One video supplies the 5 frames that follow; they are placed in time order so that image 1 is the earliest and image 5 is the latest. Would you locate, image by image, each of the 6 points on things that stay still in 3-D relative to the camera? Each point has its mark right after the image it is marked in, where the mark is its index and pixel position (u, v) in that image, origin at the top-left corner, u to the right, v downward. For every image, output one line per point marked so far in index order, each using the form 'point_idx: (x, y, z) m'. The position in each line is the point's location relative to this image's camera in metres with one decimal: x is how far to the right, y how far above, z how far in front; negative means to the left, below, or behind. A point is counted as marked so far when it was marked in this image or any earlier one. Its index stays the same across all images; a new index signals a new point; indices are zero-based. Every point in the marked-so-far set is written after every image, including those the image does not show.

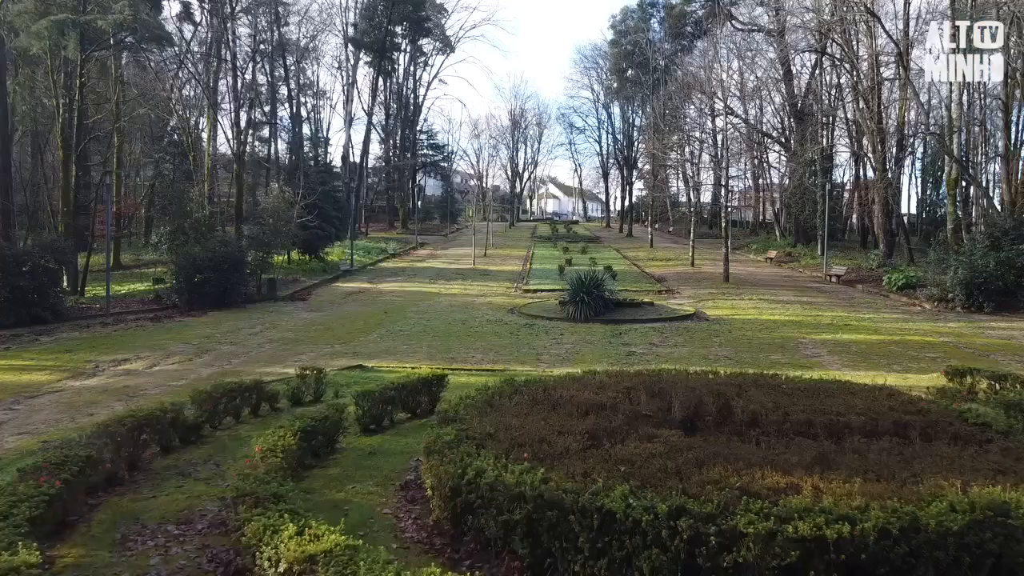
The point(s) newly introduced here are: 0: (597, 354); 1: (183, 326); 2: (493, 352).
0: (+1.0, -0.8, +11.5) m
1: (-4.9, -0.6, +14.1) m
2: (-0.2, -0.8, +11.6) m
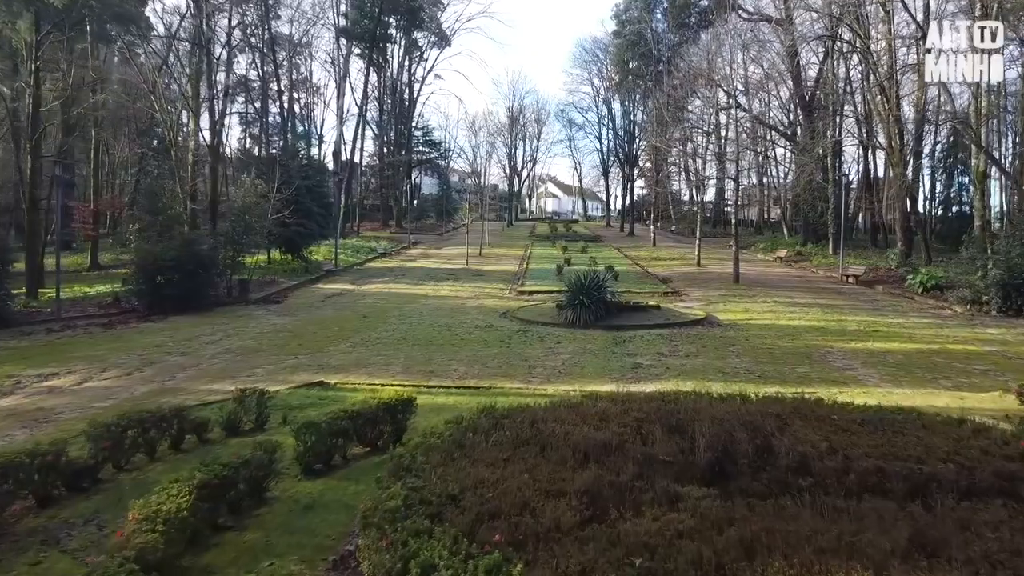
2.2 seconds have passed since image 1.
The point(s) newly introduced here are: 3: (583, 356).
0: (+0.9, -0.8, +10.0) m
1: (-5.0, -0.6, +12.6) m
2: (-0.4, -0.8, +10.2) m
3: (+0.8, -0.8, +10.7) m
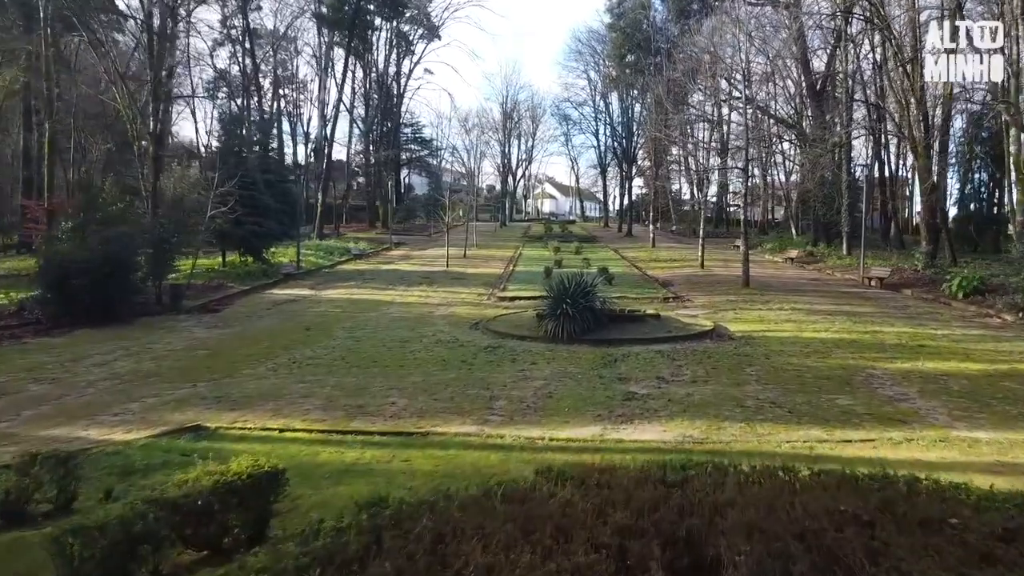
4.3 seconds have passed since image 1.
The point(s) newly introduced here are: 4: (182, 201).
0: (+0.6, -0.9, +7.7) m
1: (-5.4, -0.7, +10.3) m
2: (-0.7, -0.9, +7.9) m
3: (+0.4, -0.9, +8.4) m
4: (-5.1, +1.4, +14.6) m
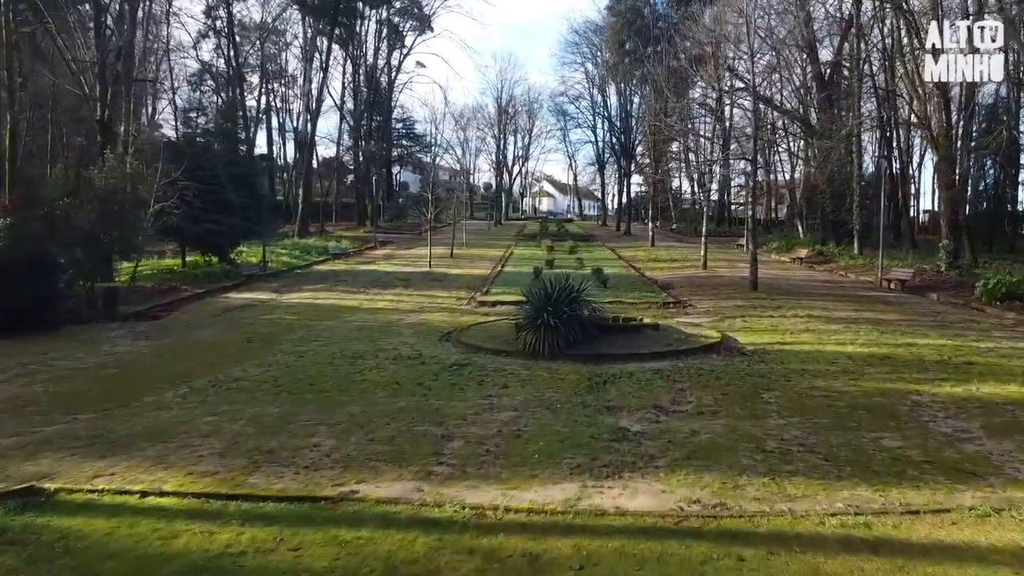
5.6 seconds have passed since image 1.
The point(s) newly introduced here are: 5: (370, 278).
0: (+0.3, -1.0, +6.0) m
1: (-5.7, -0.7, +8.6) m
2: (-1.0, -1.0, +6.2) m
3: (+0.2, -0.9, +6.7) m
4: (-5.4, +1.3, +13.0) m
5: (-2.9, +0.2, +19.3) m
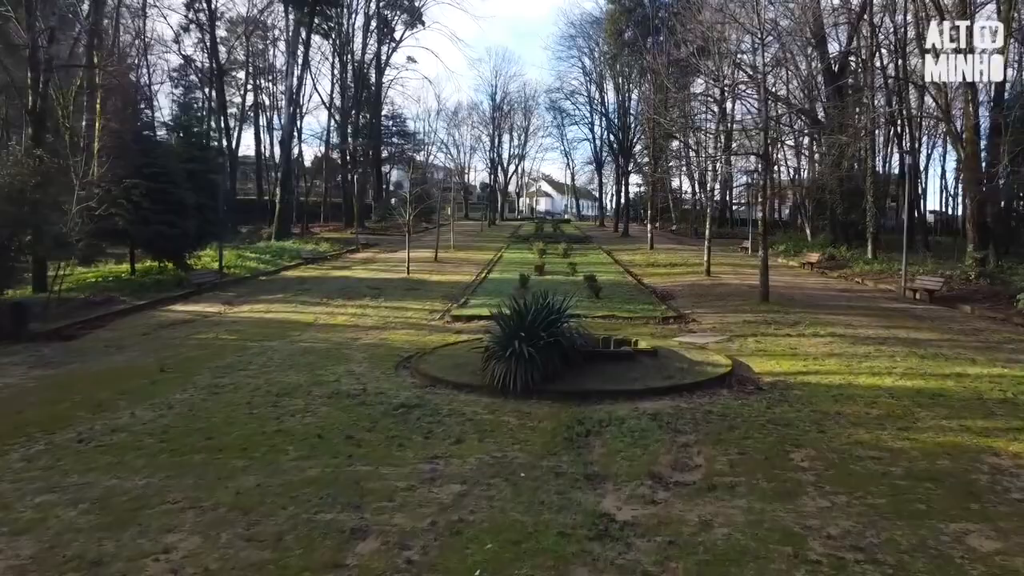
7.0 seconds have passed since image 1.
0: (0.0, -1.1, +4.3) m
1: (-6.0, -0.9, +6.9) m
2: (-1.3, -1.1, +4.4) m
3: (-0.1, -1.1, +5.0) m
4: (-5.7, +1.1, +11.2) m
5: (-3.2, 0.0, +17.6) m
